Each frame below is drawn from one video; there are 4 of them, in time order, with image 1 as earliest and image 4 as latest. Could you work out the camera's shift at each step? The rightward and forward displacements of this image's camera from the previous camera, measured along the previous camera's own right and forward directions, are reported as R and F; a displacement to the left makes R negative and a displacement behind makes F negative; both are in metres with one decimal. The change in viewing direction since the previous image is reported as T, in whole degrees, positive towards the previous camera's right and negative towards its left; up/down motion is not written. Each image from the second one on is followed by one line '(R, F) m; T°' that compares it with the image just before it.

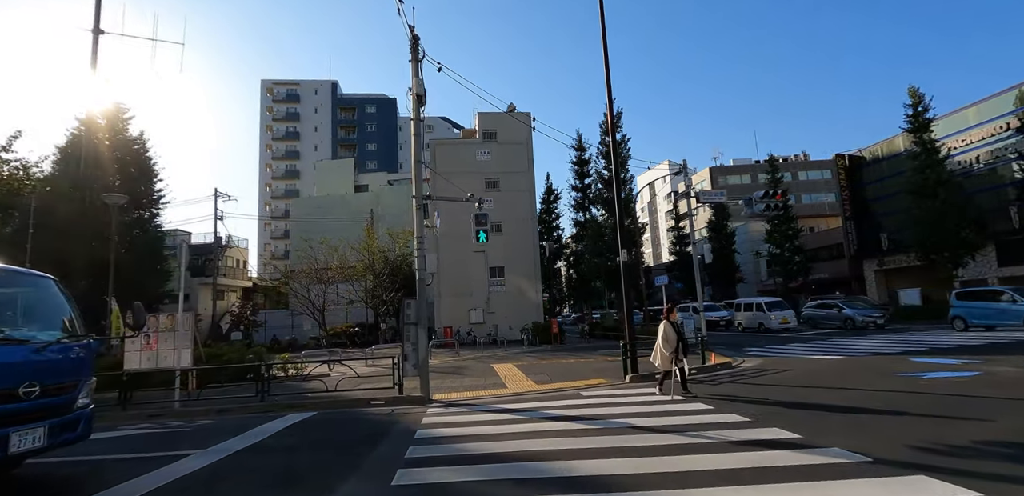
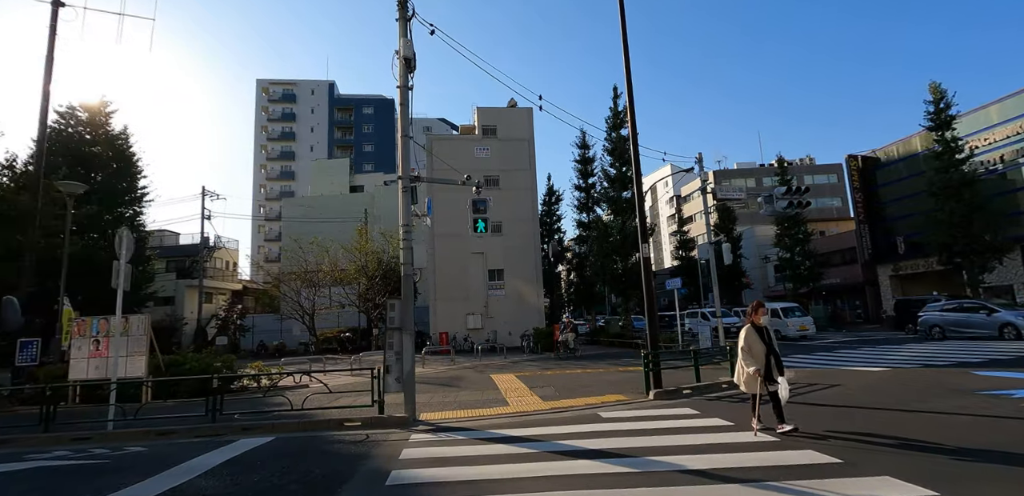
(-0.1, +1.5) m; 0°
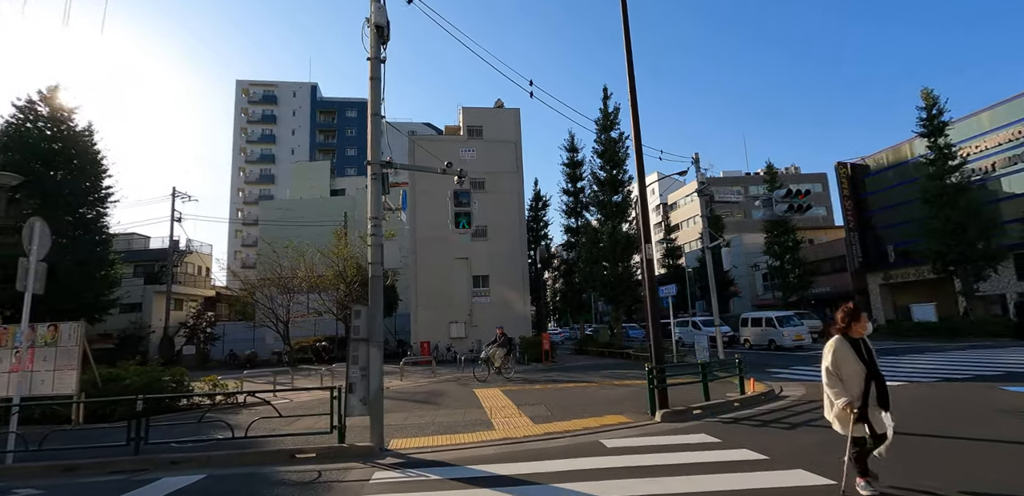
(0.0, +1.1) m; +2°
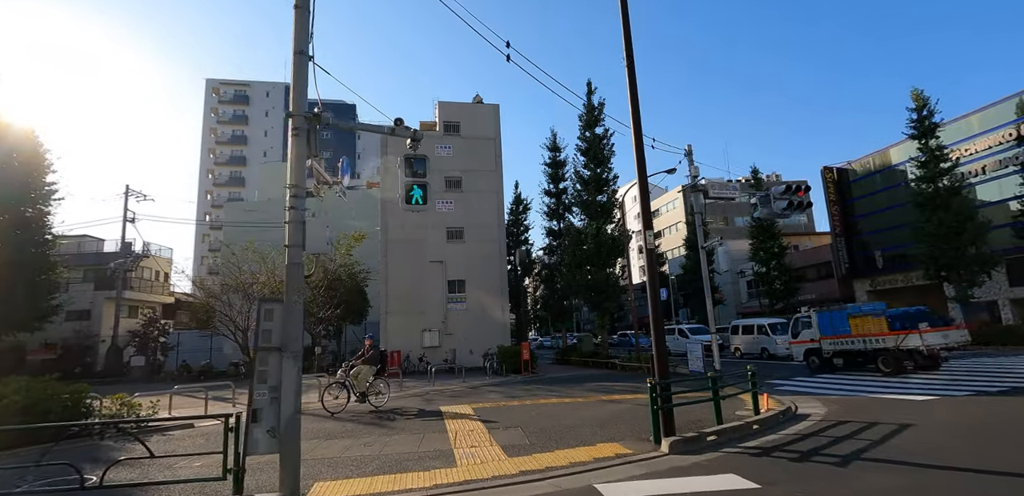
(+0.2, +1.6) m; +2°
